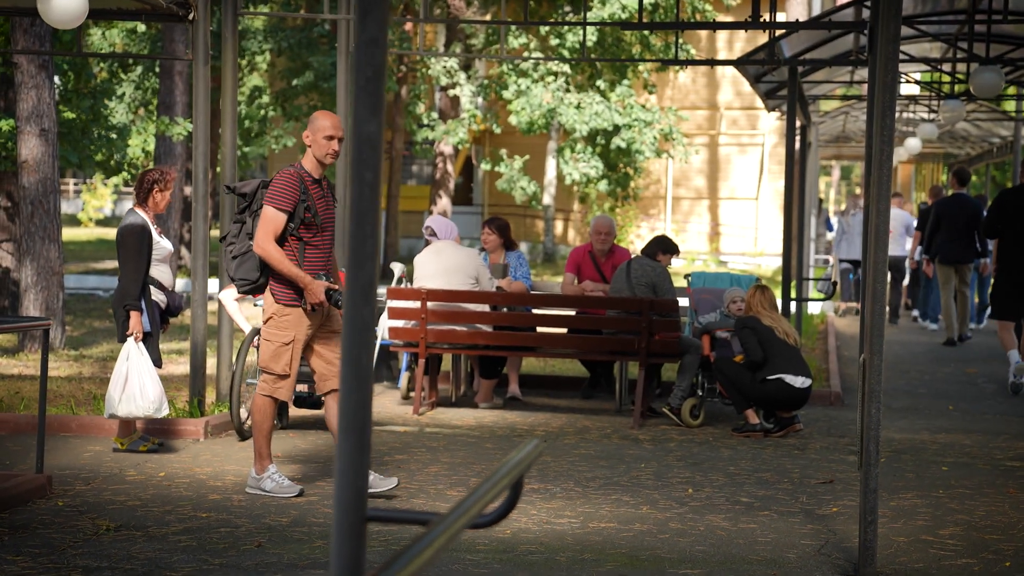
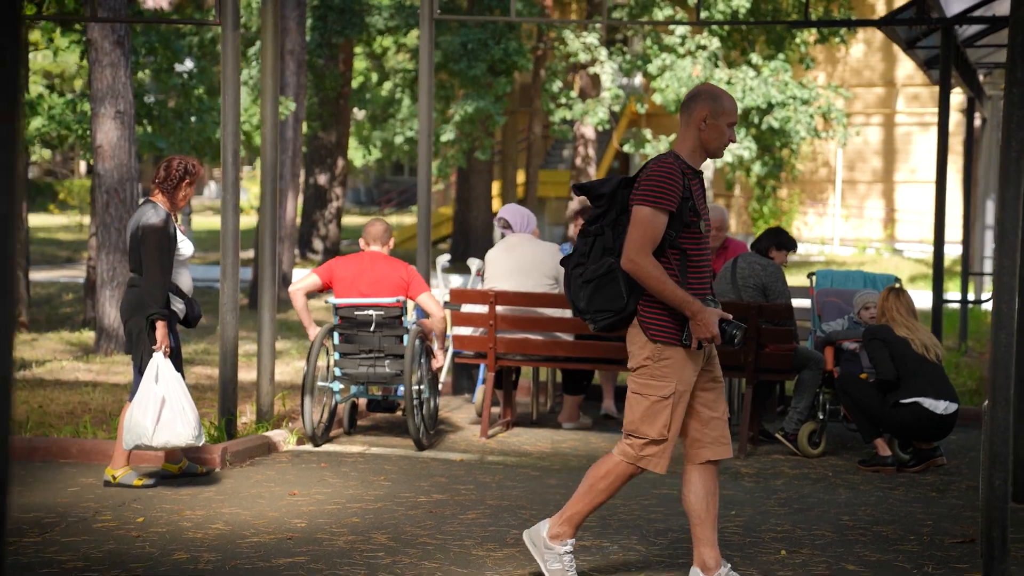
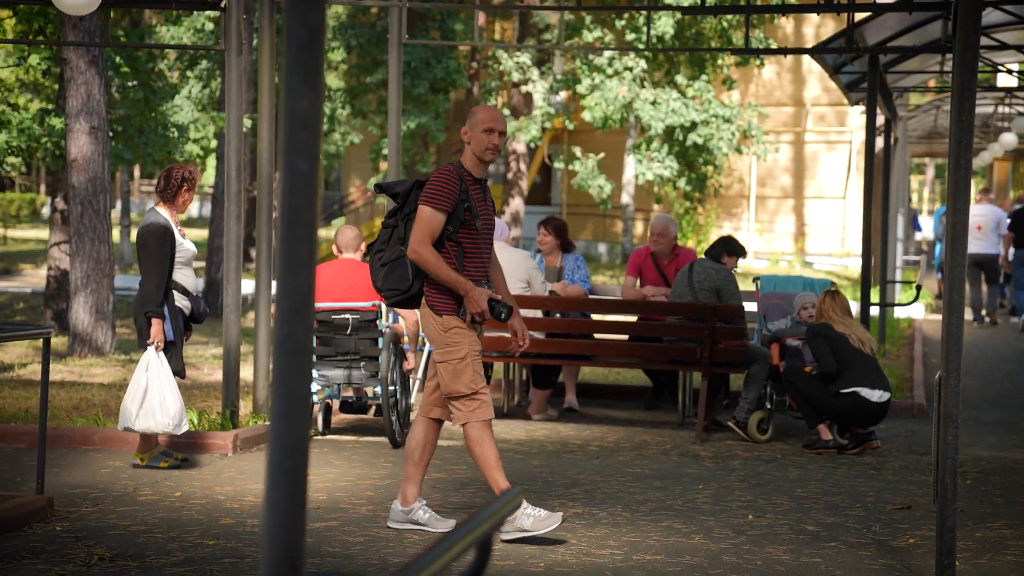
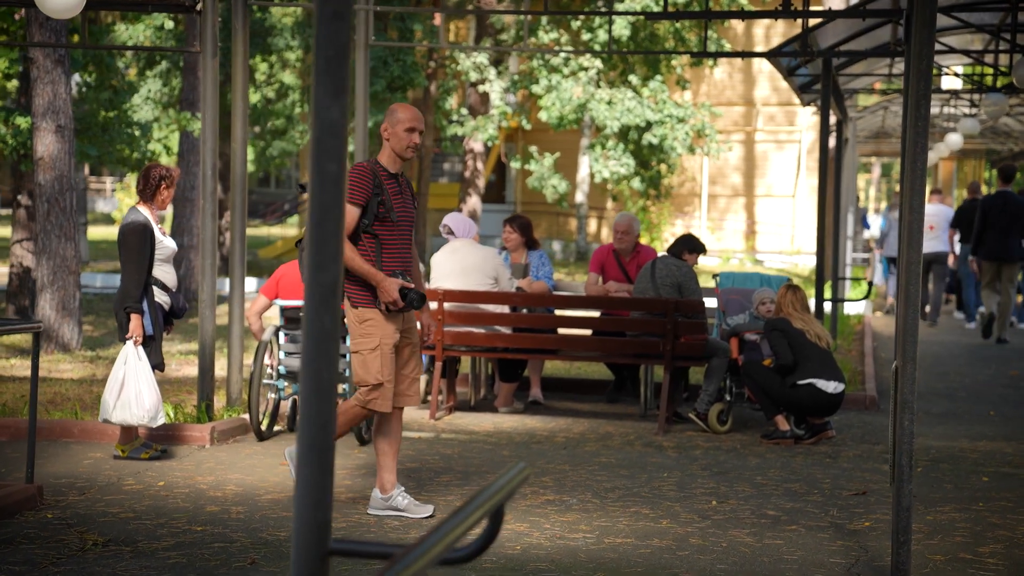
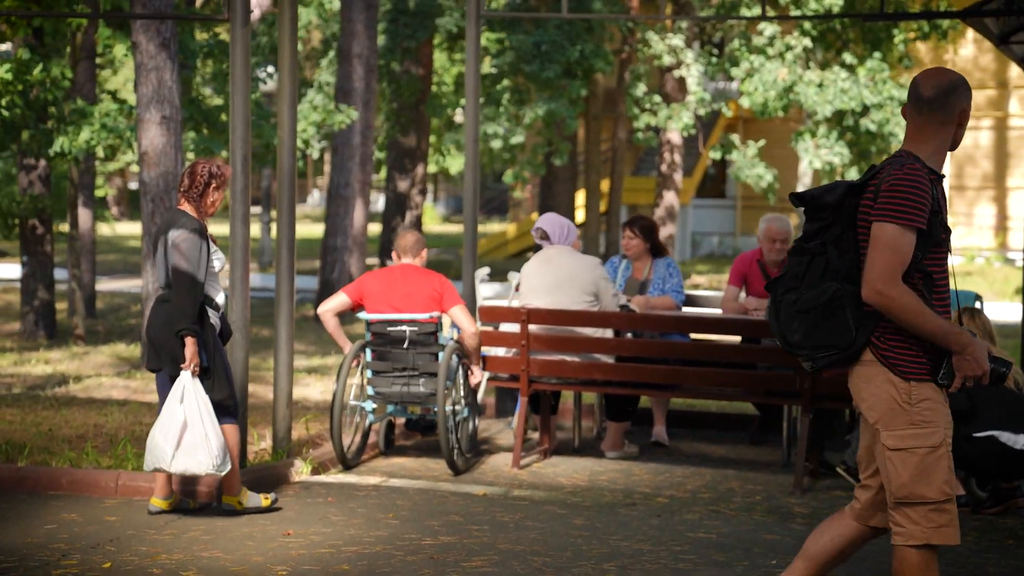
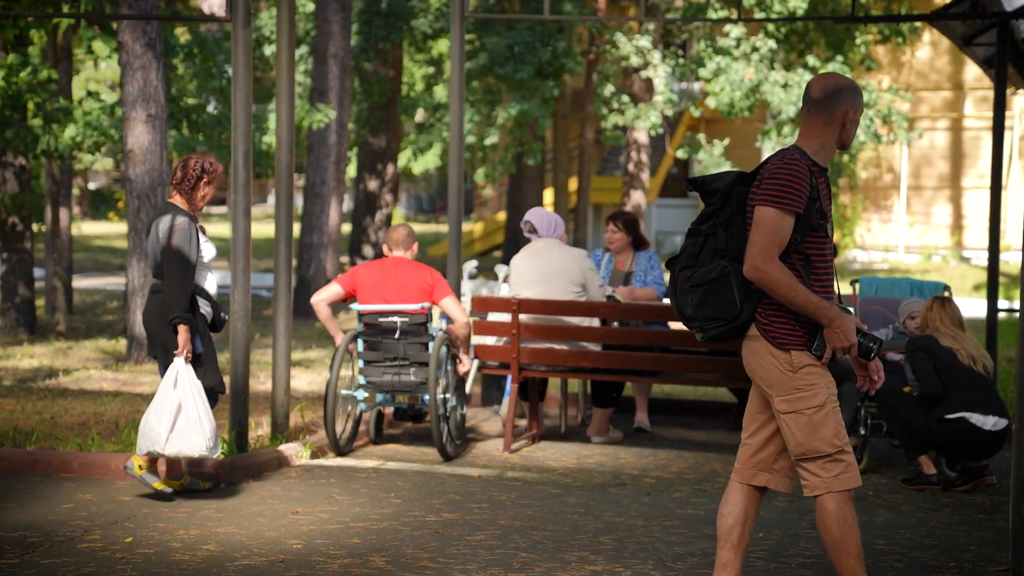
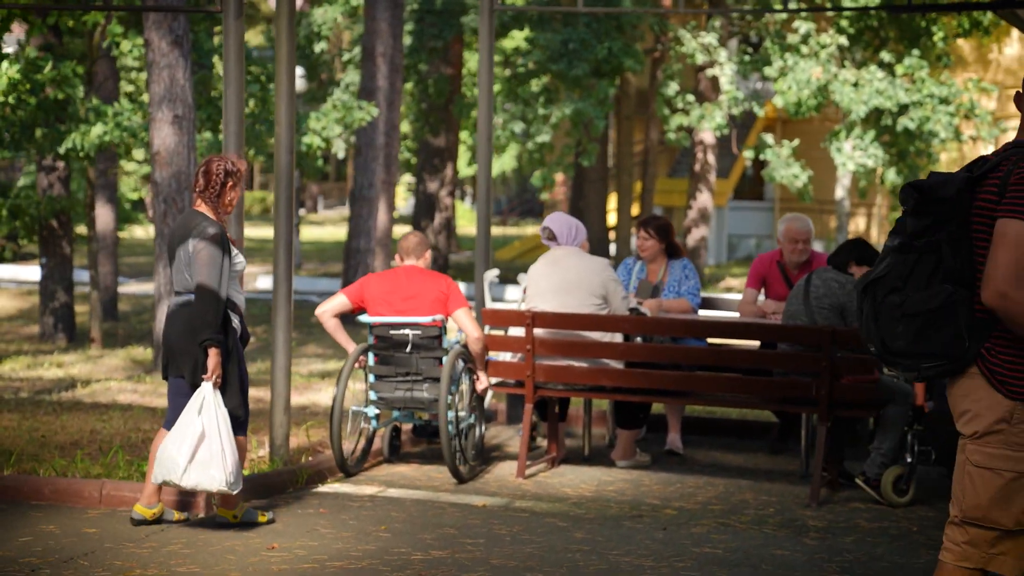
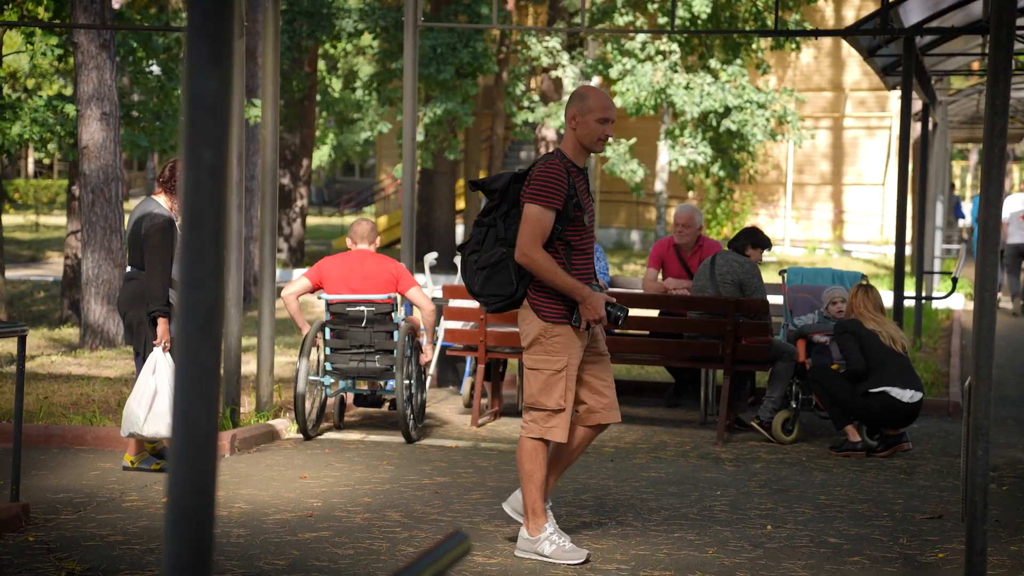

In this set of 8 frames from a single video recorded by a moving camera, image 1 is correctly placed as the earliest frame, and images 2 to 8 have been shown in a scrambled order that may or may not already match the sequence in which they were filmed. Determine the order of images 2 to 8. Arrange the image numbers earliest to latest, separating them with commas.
4, 3, 8, 2, 6, 5, 7
